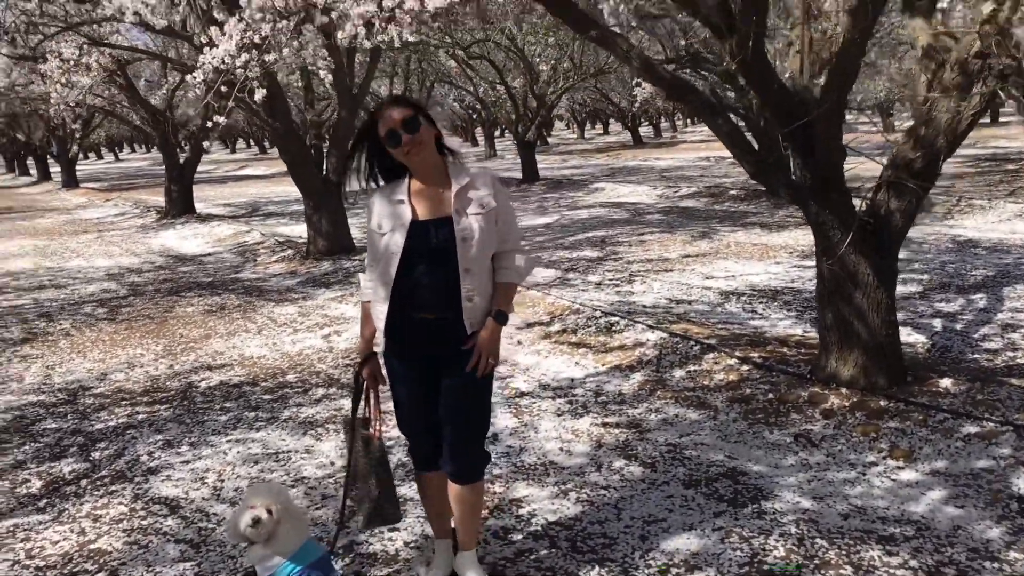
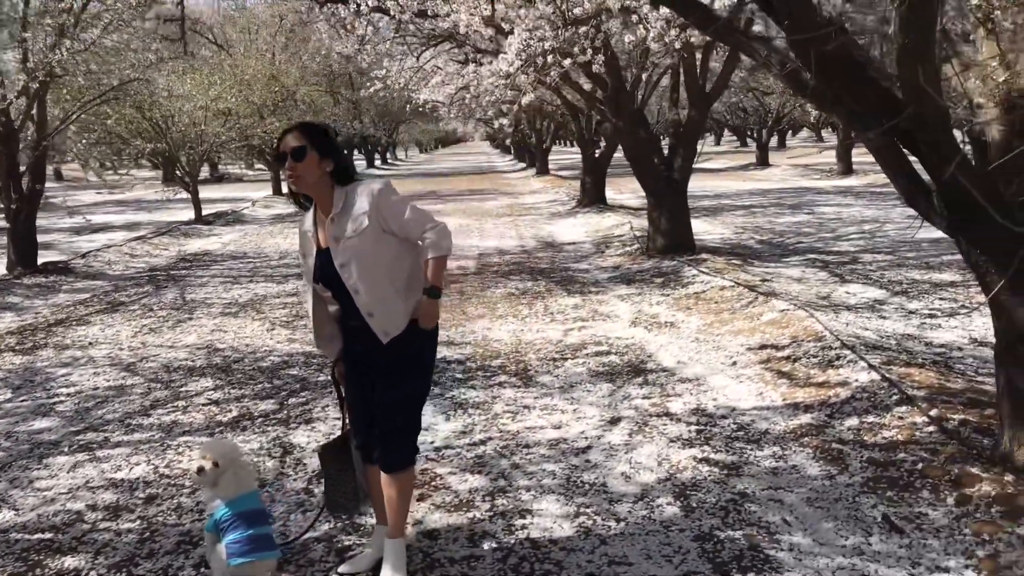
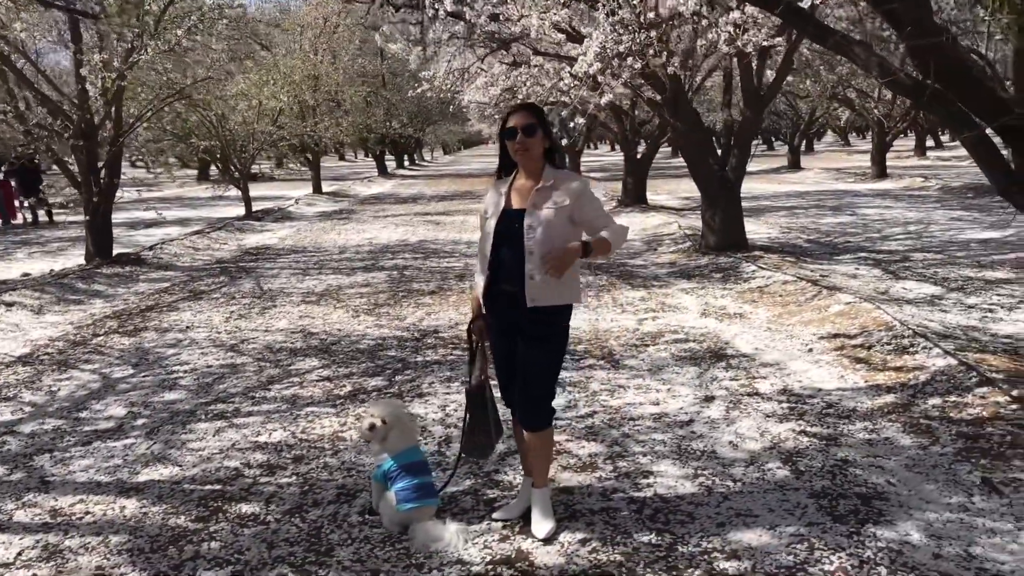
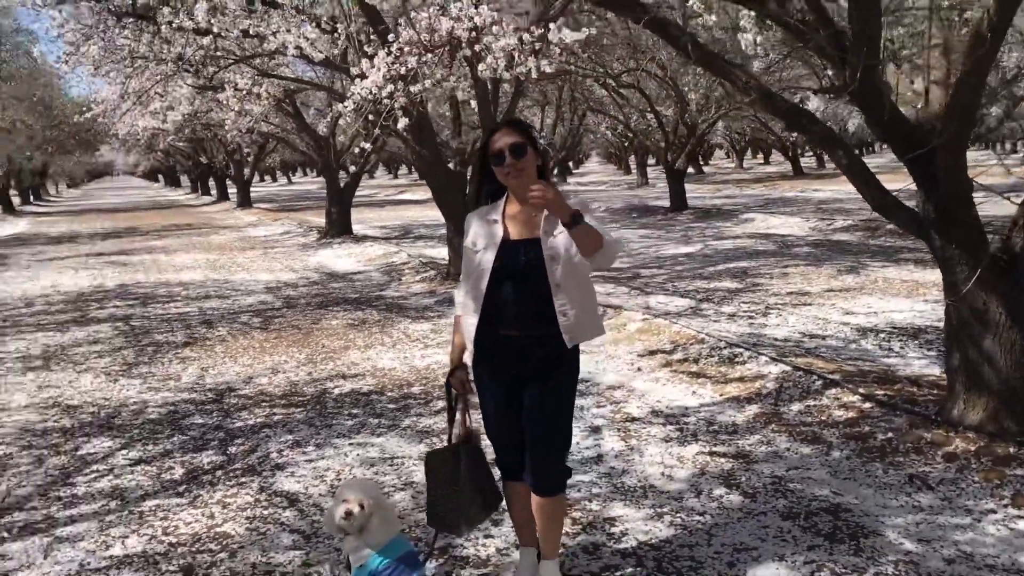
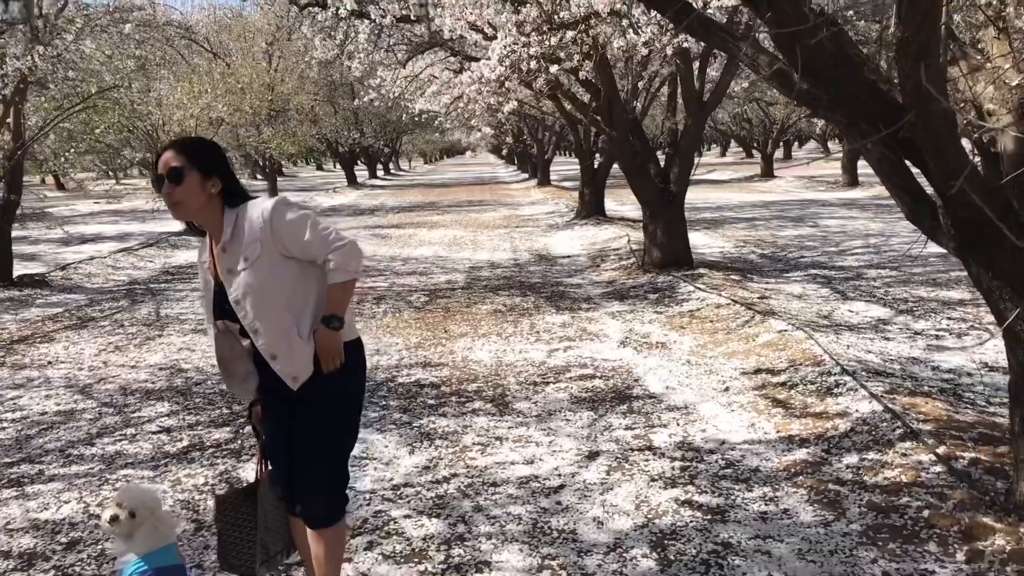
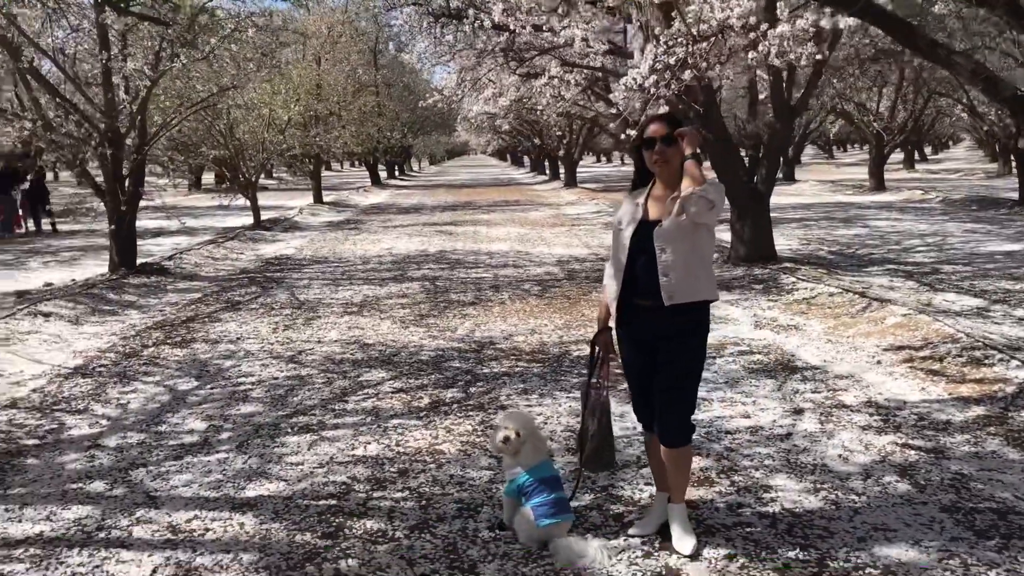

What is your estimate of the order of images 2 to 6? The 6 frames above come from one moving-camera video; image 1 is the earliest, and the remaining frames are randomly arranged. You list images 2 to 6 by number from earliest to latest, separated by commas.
4, 6, 3, 2, 5
